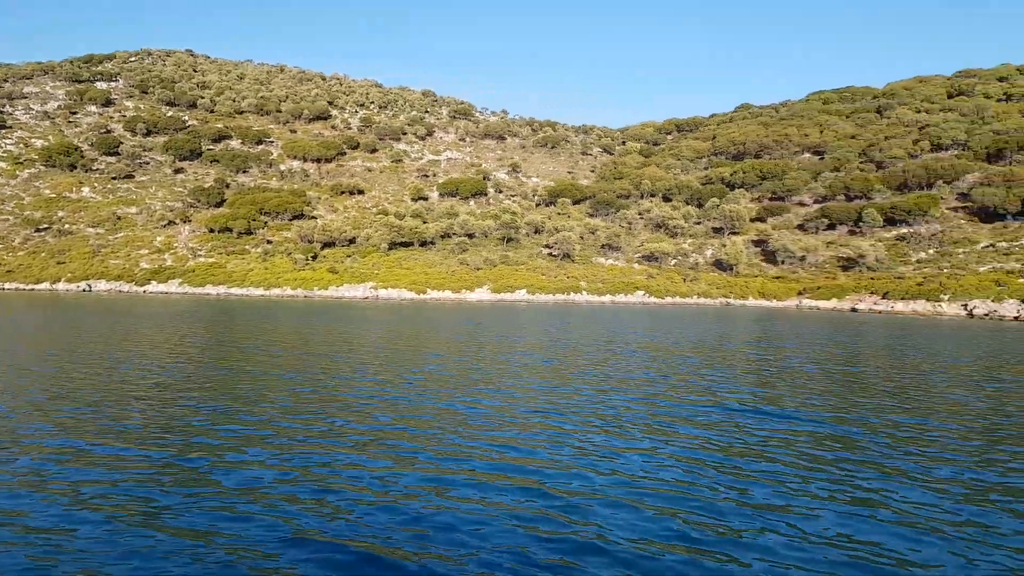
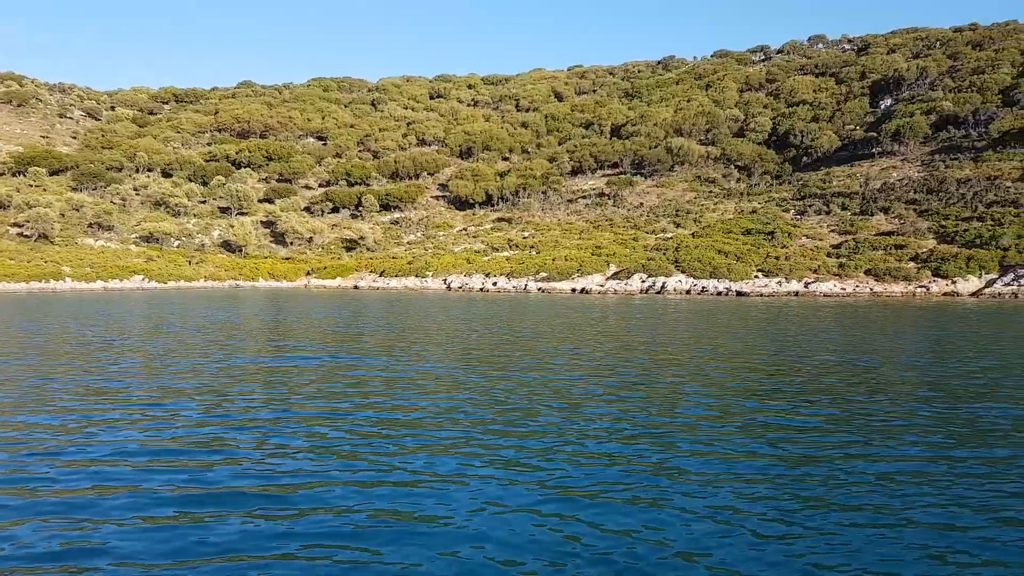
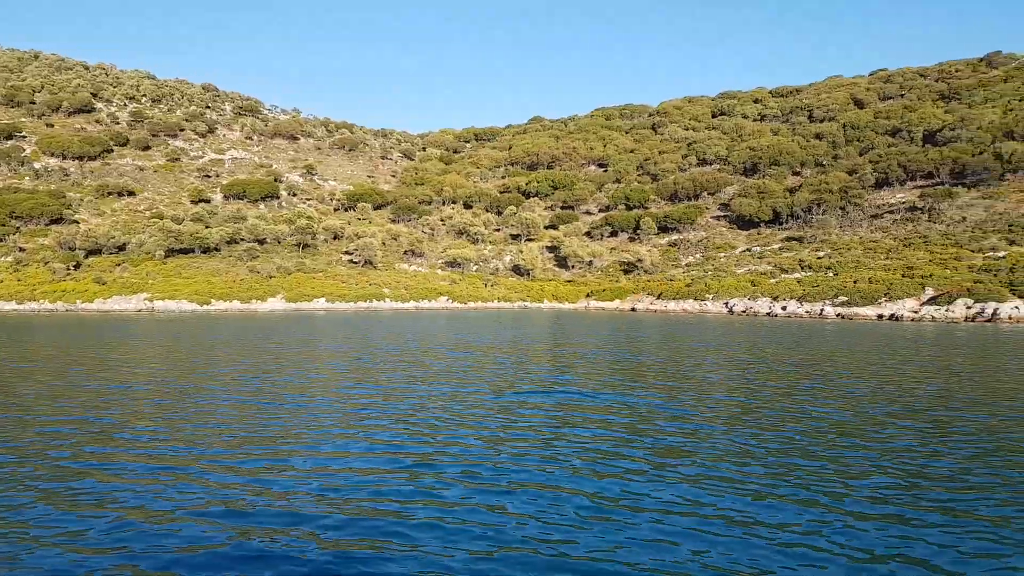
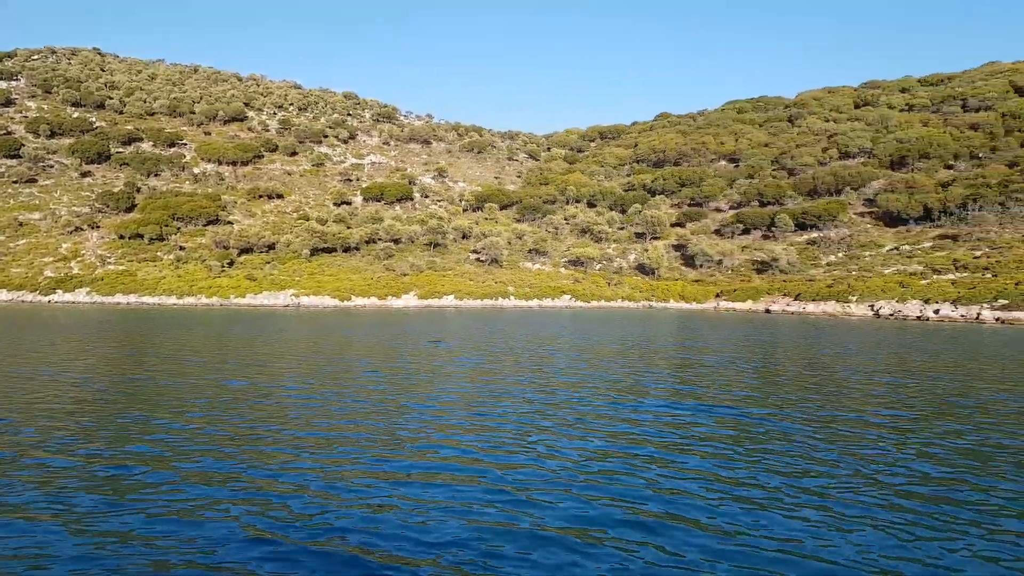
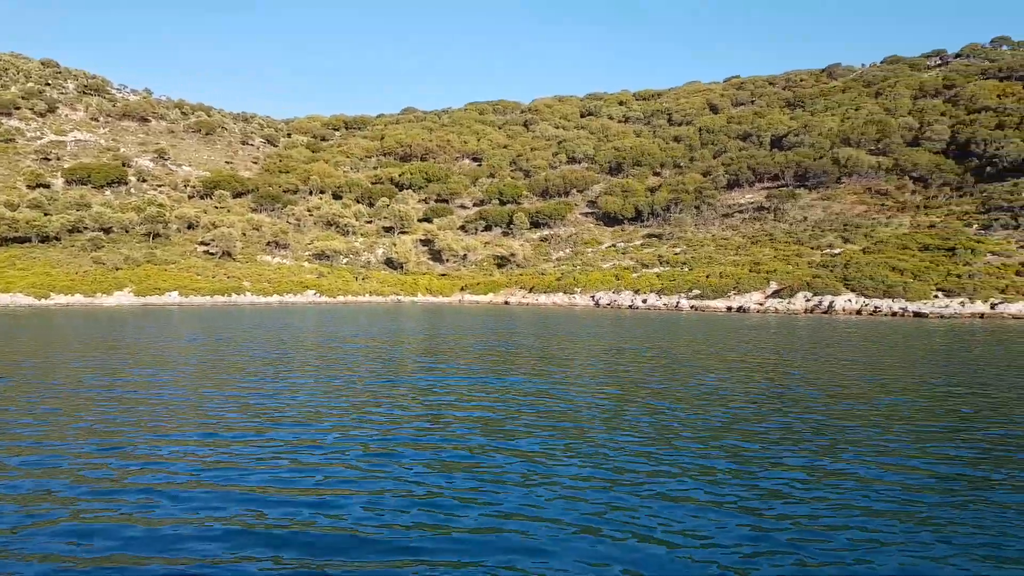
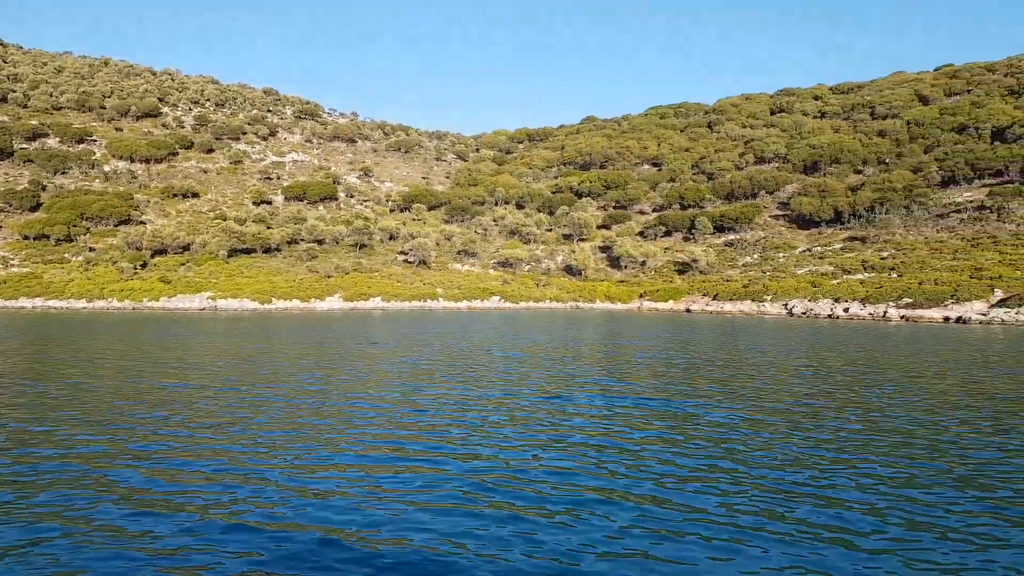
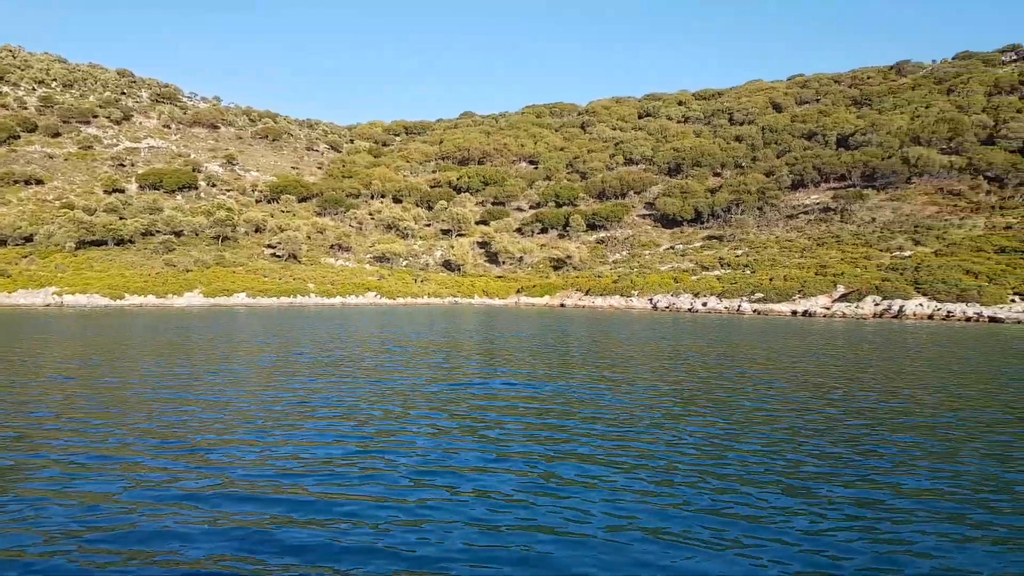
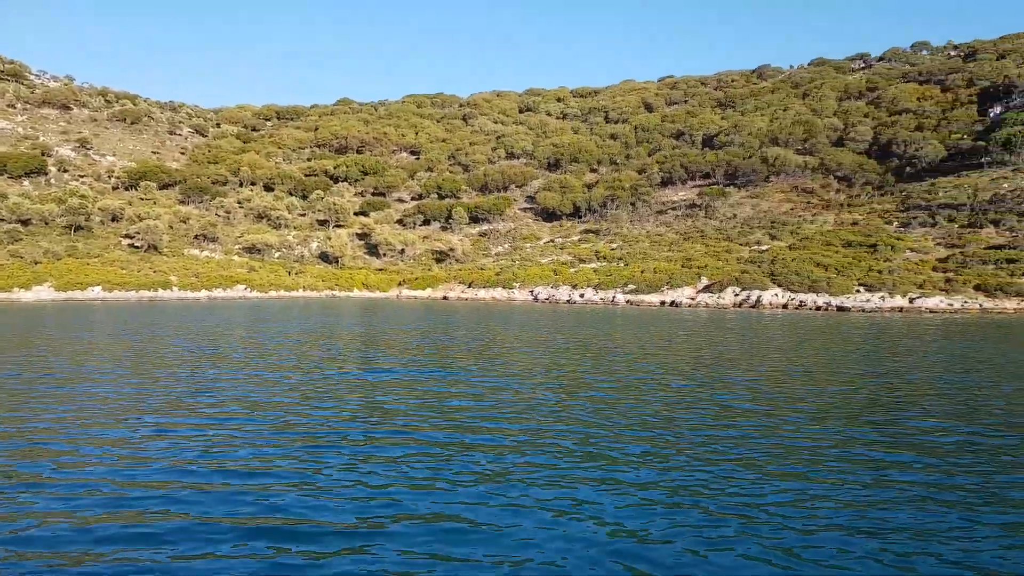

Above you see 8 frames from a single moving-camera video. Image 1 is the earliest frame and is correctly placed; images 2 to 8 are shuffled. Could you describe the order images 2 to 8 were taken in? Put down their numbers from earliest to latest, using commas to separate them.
4, 6, 3, 7, 5, 8, 2
